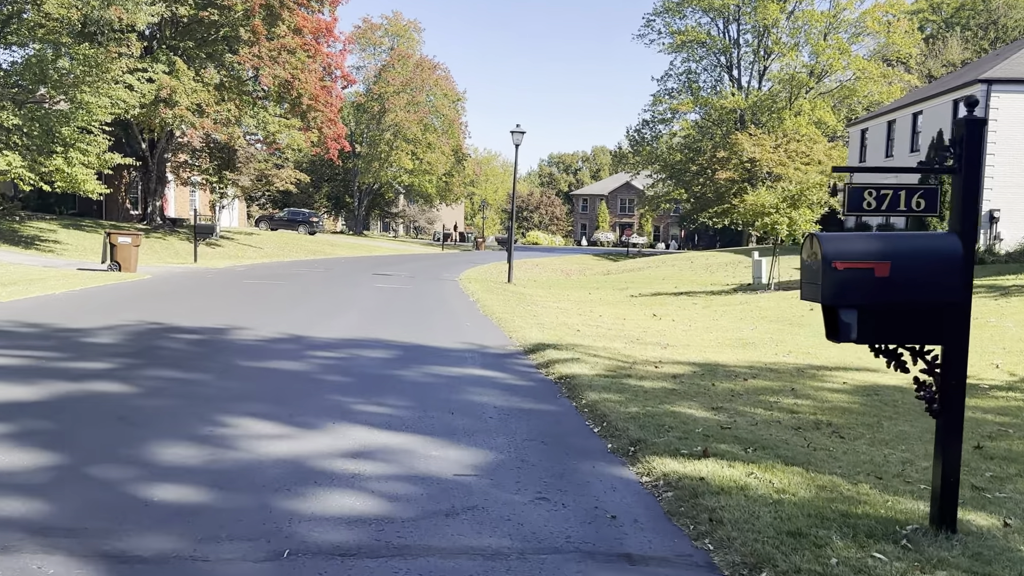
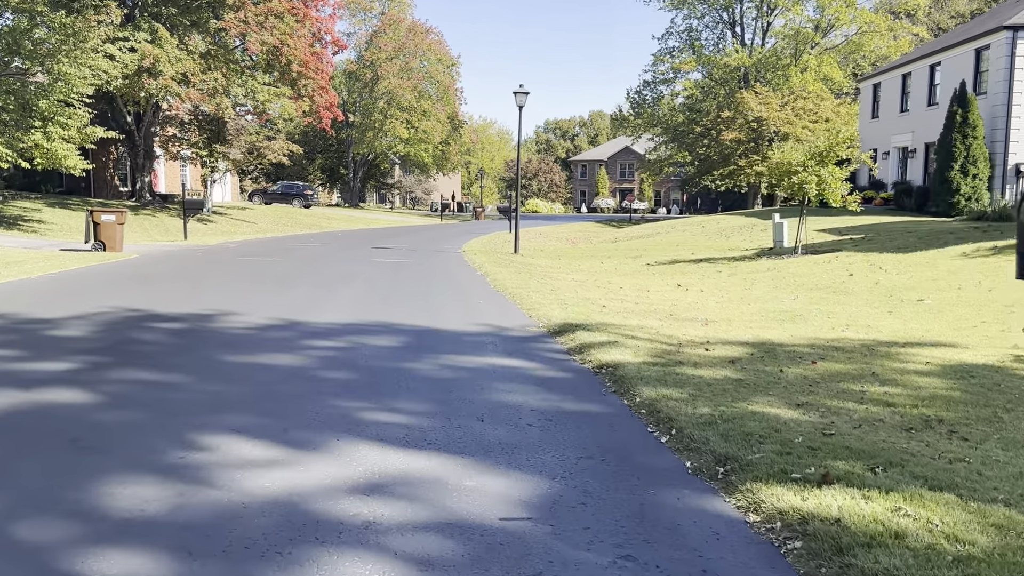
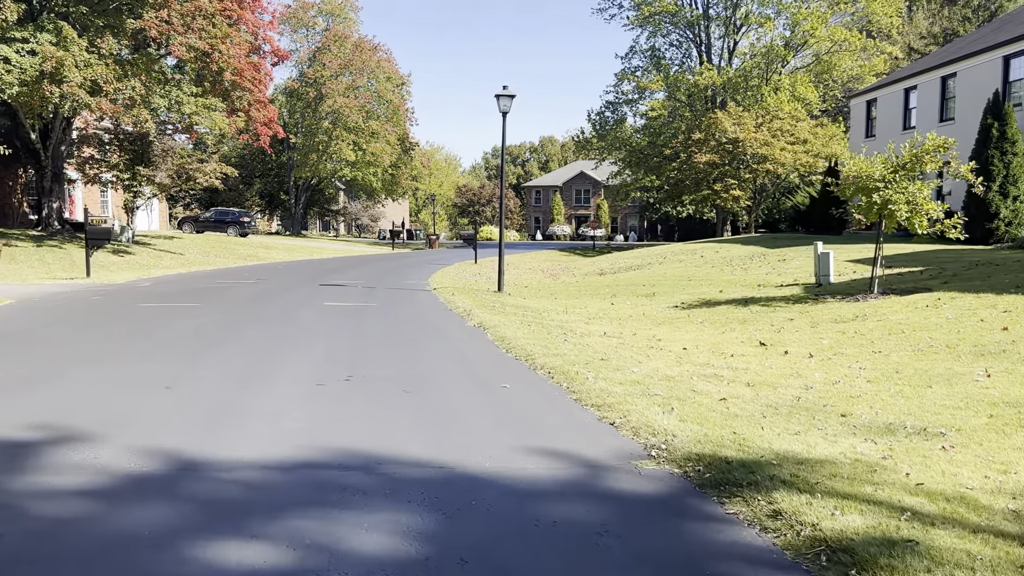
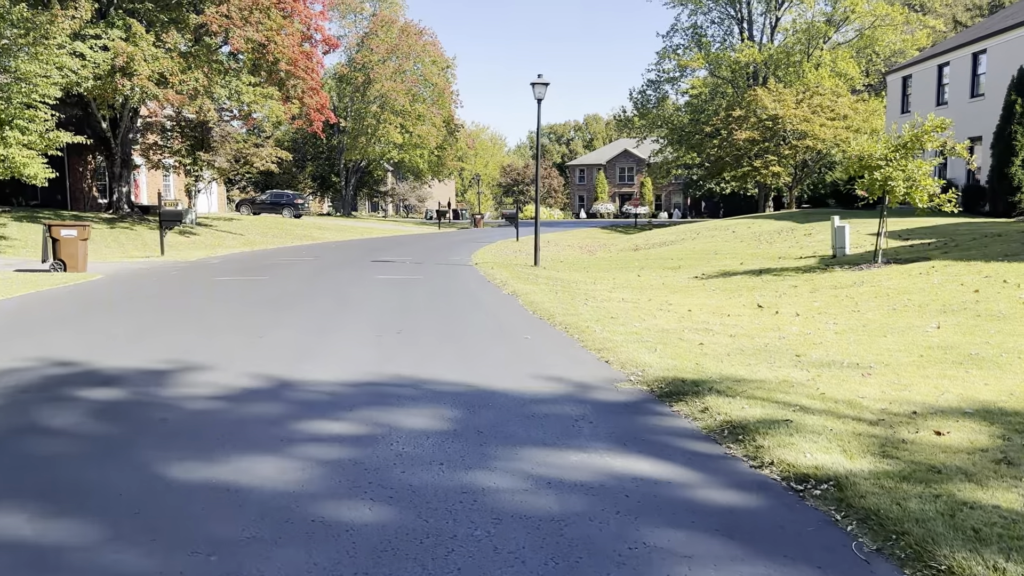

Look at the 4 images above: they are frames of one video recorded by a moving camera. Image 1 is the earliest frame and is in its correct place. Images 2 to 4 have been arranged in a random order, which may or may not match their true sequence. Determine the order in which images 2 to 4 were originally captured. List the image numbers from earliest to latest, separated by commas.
2, 4, 3
